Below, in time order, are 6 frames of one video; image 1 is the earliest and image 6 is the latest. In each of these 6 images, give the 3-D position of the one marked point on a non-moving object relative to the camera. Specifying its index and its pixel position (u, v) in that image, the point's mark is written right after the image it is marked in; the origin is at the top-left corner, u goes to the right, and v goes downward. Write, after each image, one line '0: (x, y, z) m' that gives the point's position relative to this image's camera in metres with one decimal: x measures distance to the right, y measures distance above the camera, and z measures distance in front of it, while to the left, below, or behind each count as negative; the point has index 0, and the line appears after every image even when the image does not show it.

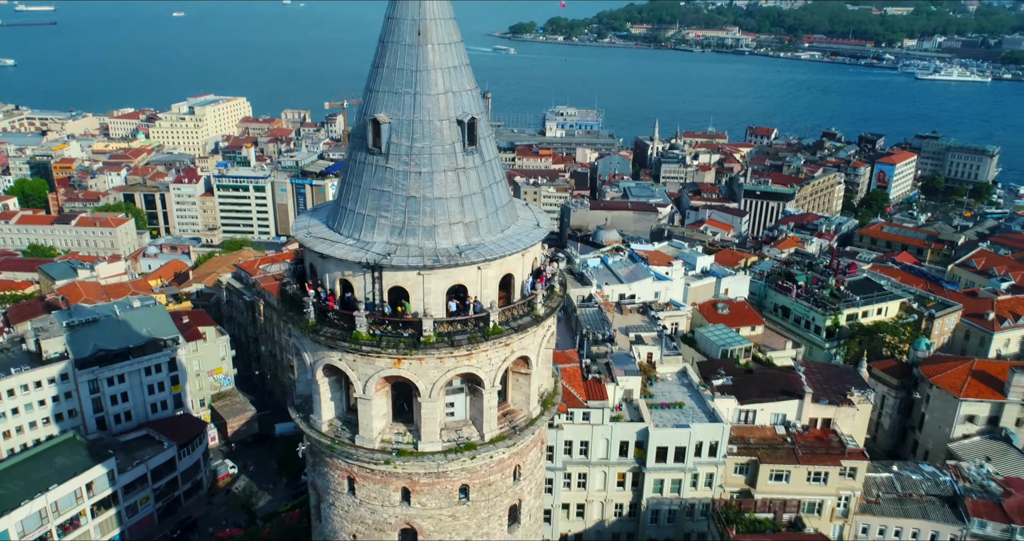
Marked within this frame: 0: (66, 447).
0: (-8.8, -3.5, +15.5) m
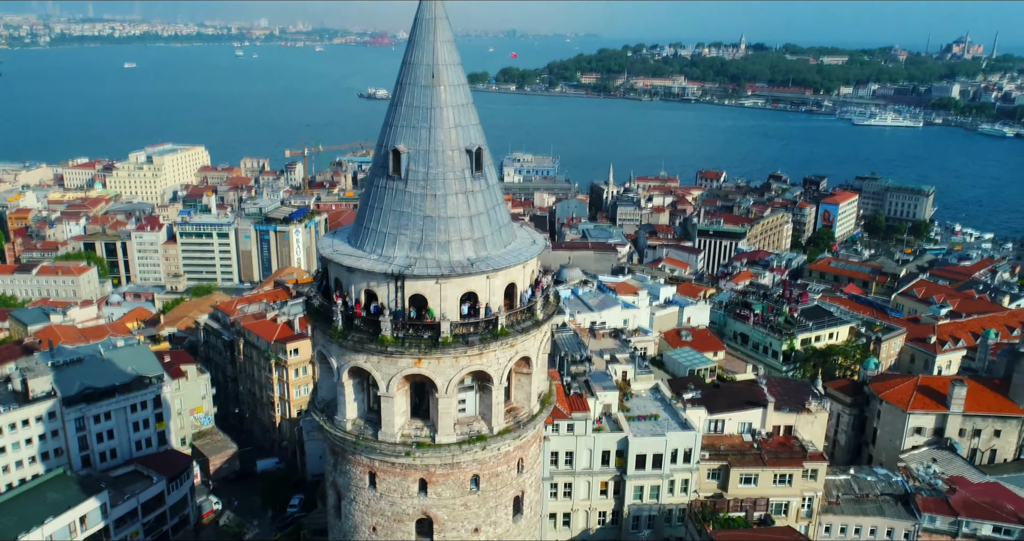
0: (-9.1, -4.3, +15.8) m
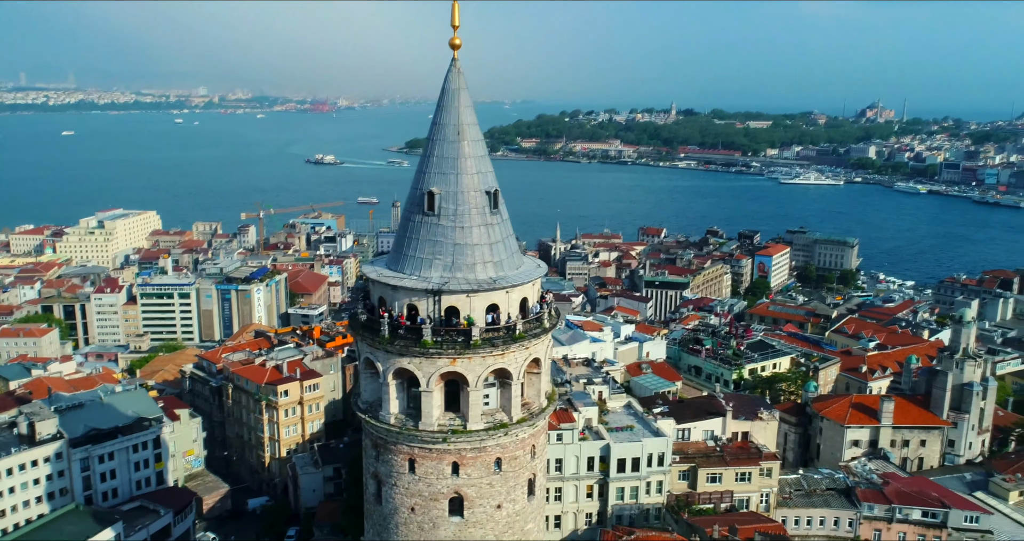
0: (-9.4, -5.2, +16.7) m
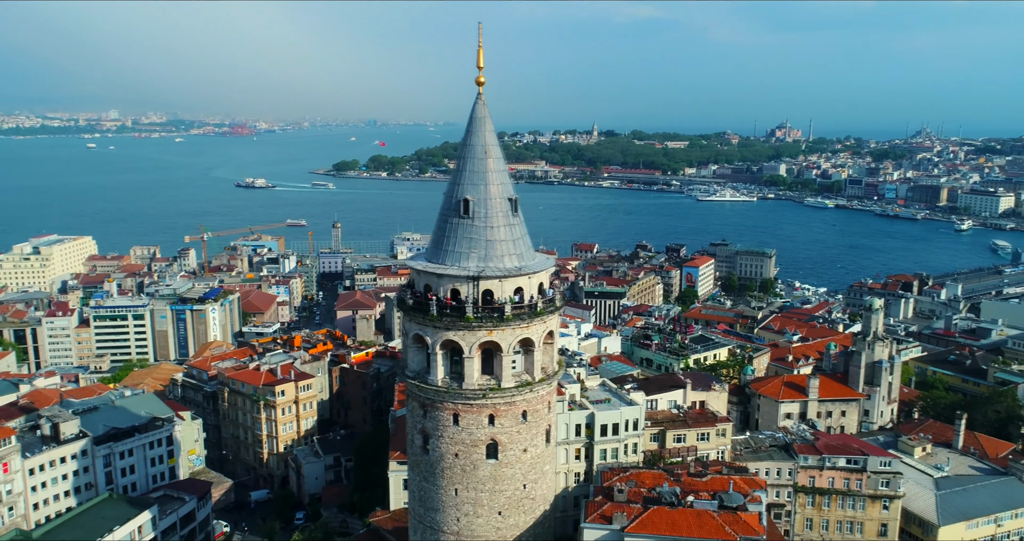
0: (-9.4, -5.4, +18.3) m
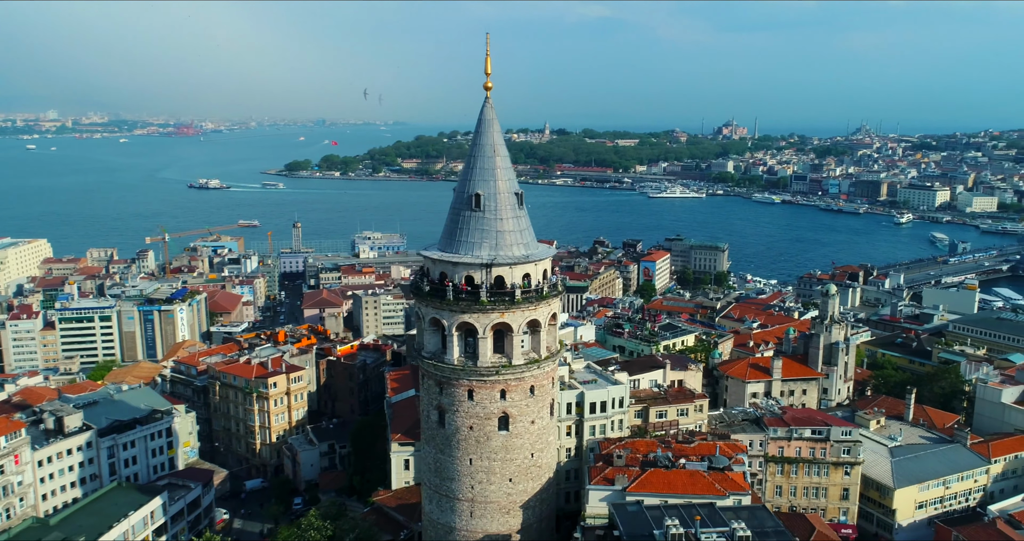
0: (-9.5, -5.3, +19.0) m
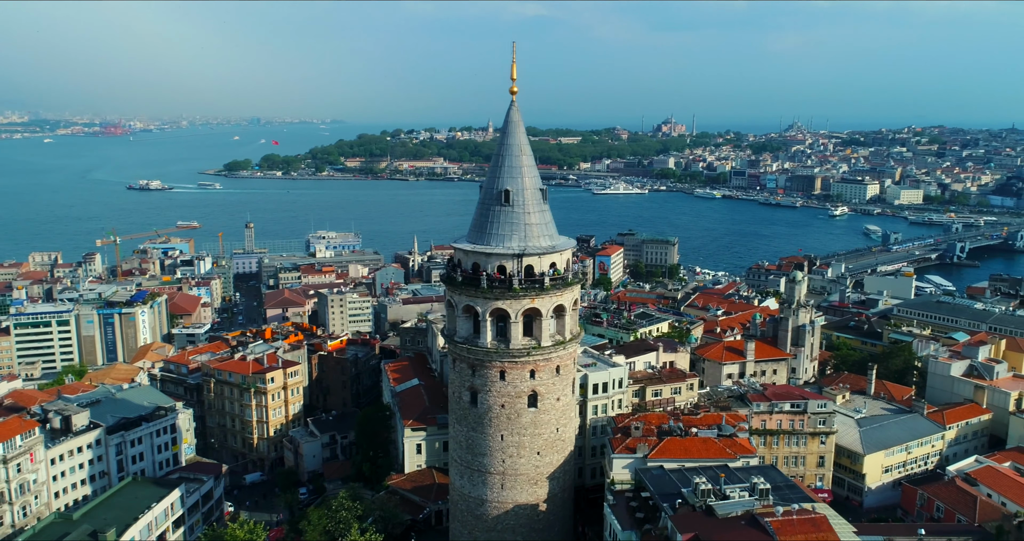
0: (-9.3, -5.3, +19.4) m
